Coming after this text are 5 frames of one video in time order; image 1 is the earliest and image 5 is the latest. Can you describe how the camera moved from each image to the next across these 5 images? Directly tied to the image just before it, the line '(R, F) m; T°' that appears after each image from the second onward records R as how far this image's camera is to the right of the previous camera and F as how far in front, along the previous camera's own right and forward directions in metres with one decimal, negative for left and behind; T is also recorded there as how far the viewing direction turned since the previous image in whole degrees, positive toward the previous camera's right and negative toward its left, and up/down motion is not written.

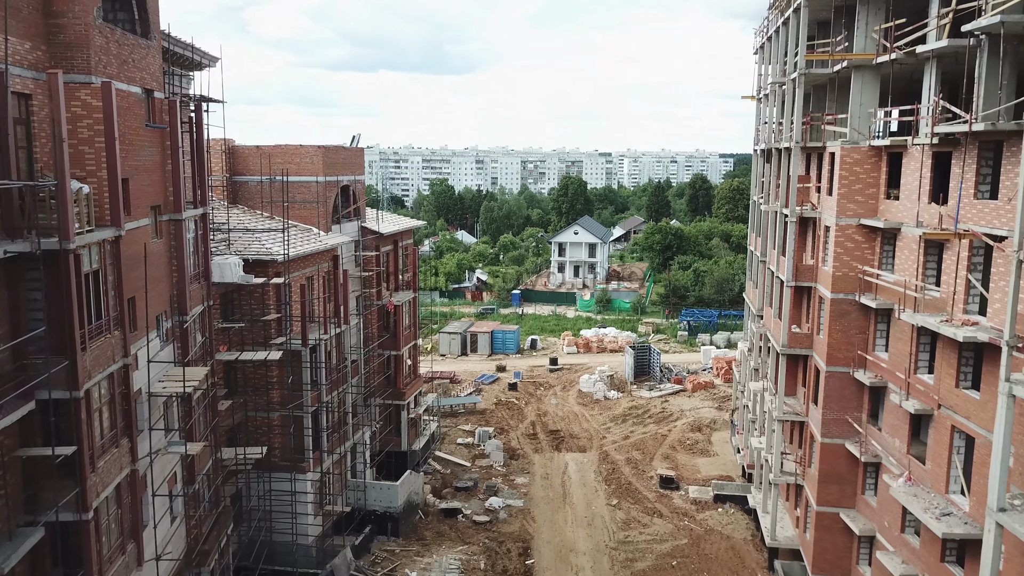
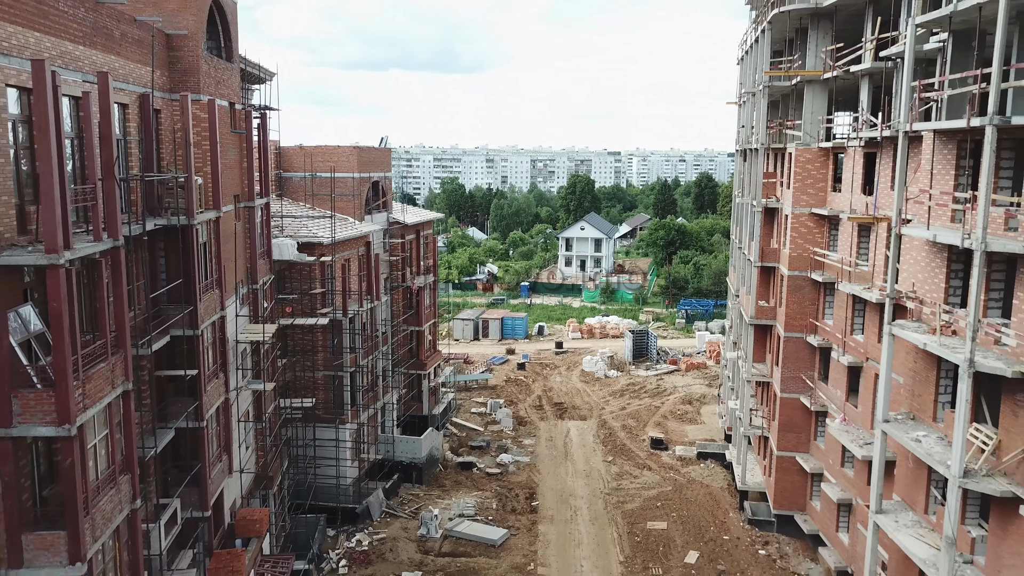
(0.0, -4.1) m; -1°
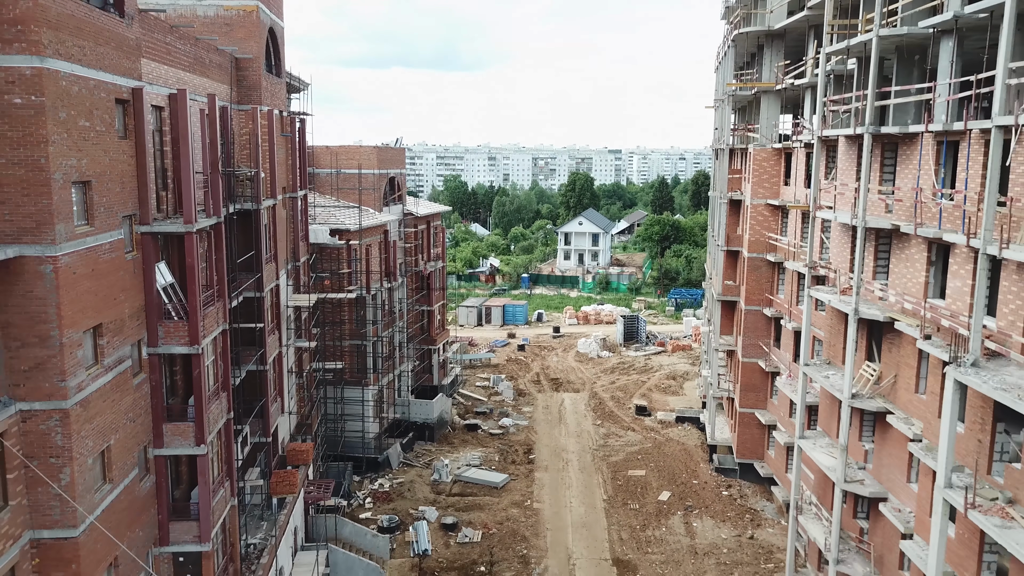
(+0.1, -4.3) m; 0°
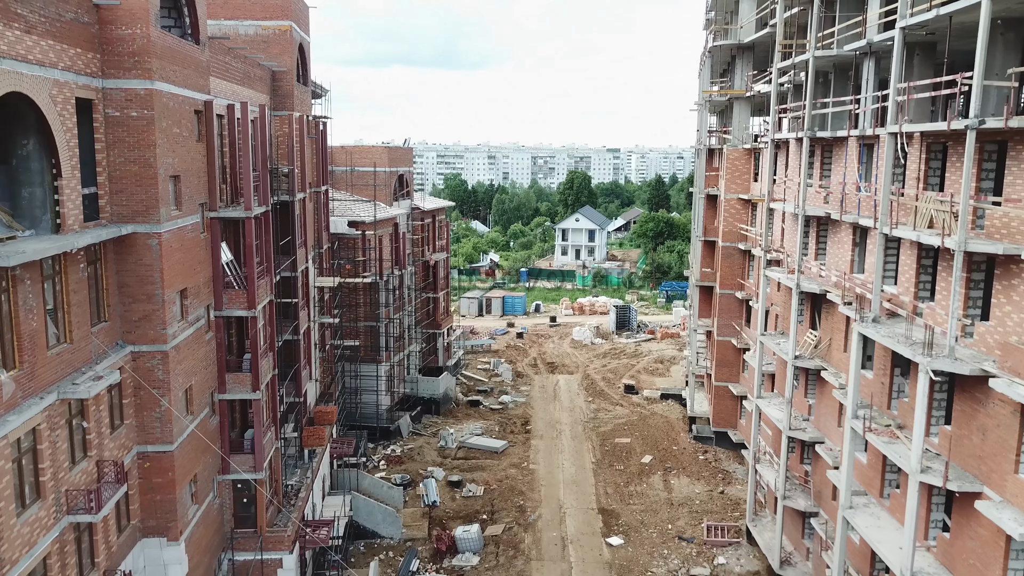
(0.0, -3.4) m; 0°
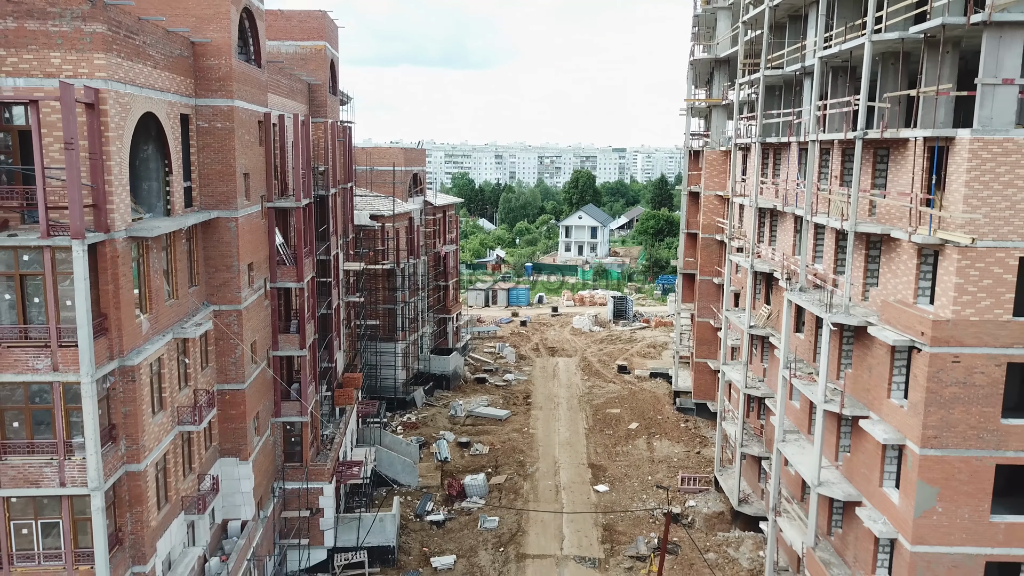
(+0.2, -4.1) m; 0°
